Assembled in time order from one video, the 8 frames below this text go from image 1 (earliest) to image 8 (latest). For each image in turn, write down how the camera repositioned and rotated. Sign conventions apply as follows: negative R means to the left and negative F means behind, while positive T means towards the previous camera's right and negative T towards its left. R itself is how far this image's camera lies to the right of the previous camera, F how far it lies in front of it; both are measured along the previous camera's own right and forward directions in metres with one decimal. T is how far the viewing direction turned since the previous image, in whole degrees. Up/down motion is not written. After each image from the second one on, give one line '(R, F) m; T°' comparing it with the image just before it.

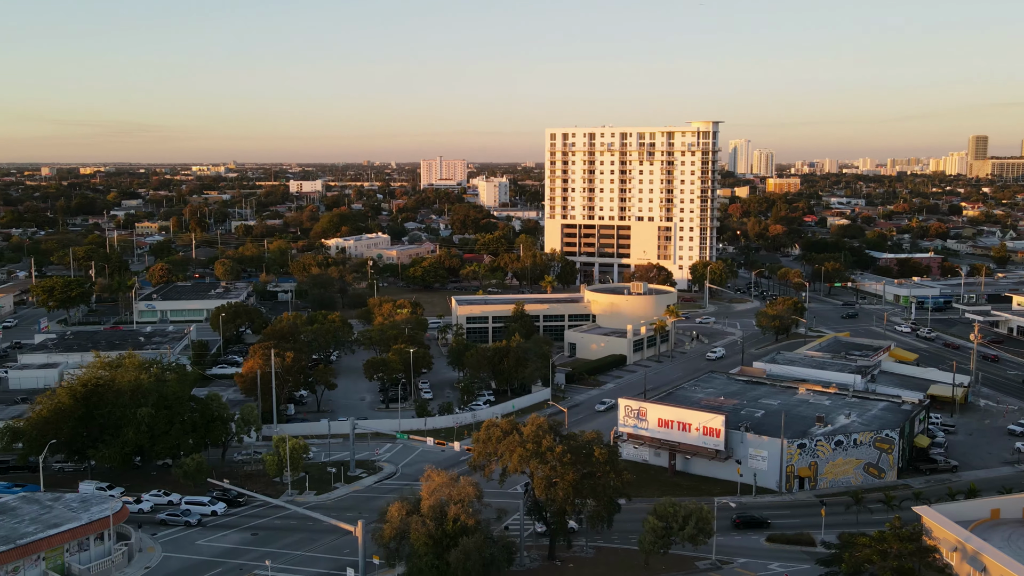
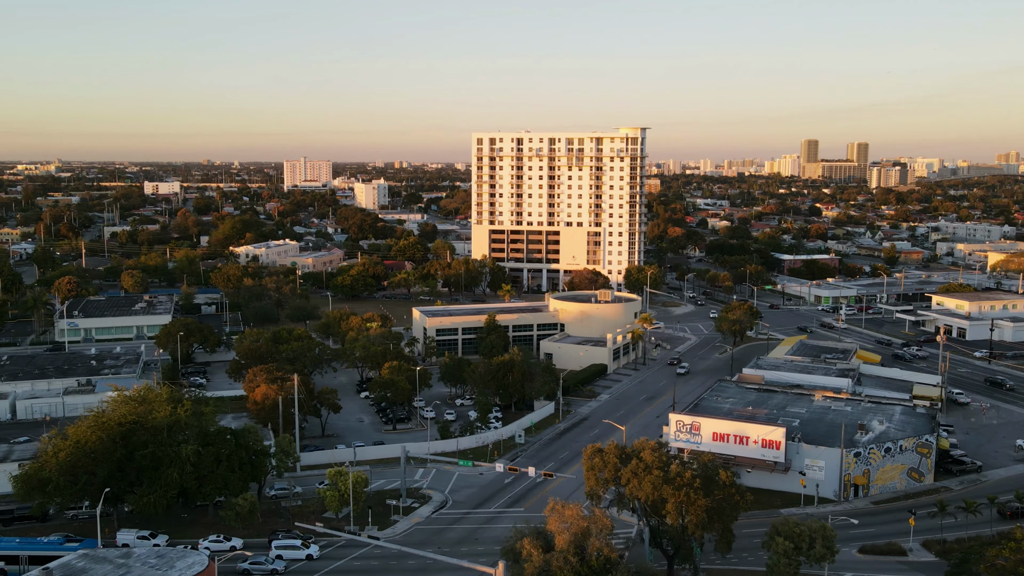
(-5.6, +1.3) m; +9°
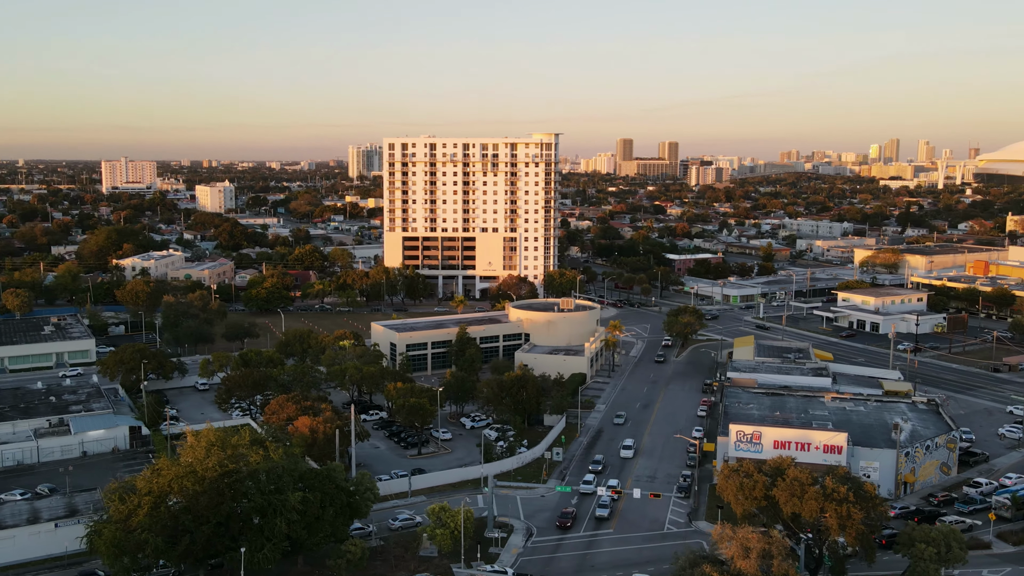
(-7.0, +1.2) m; +11°
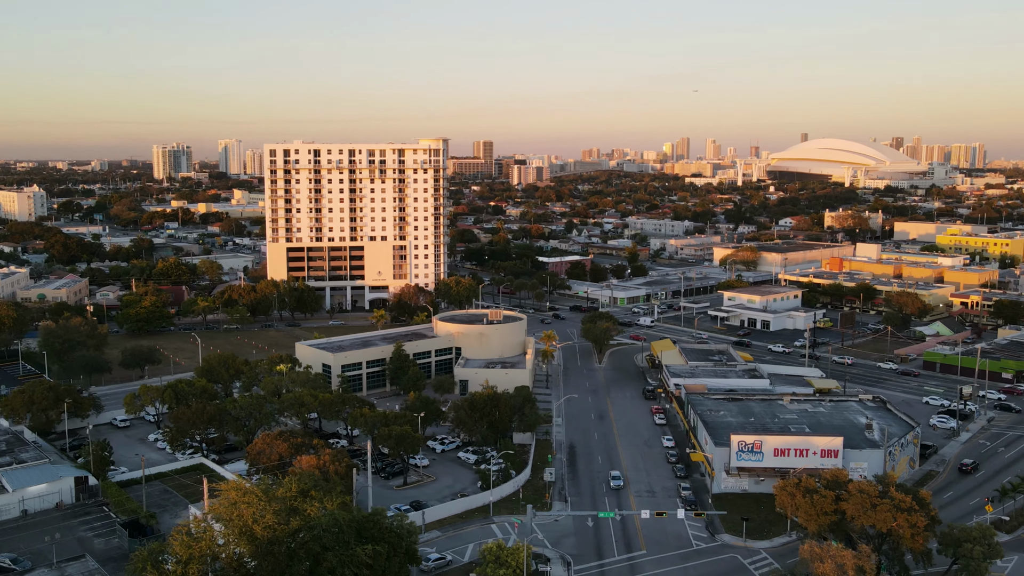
(-5.5, +1.4) m; +12°
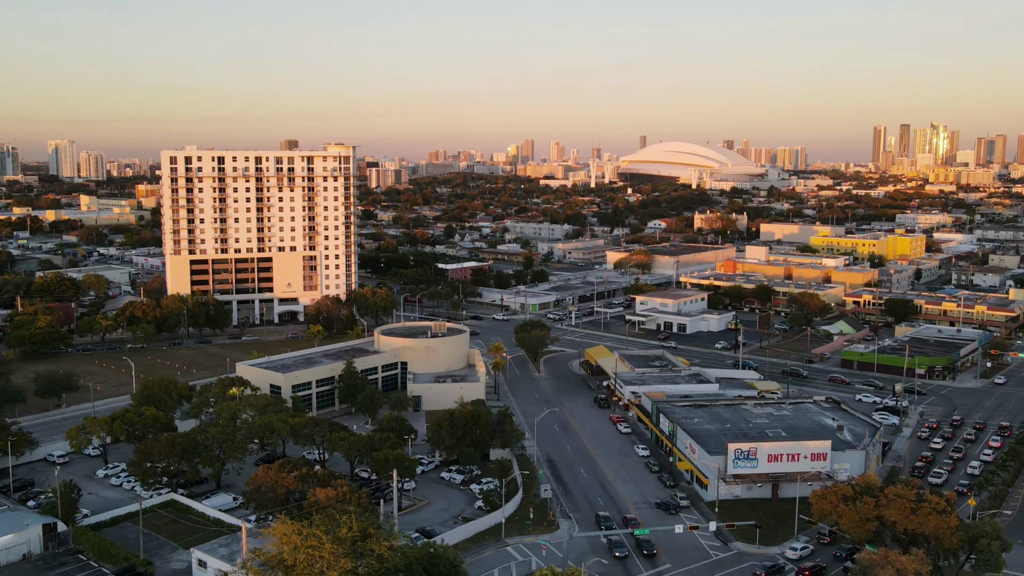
(-4.5, +0.8) m; +9°
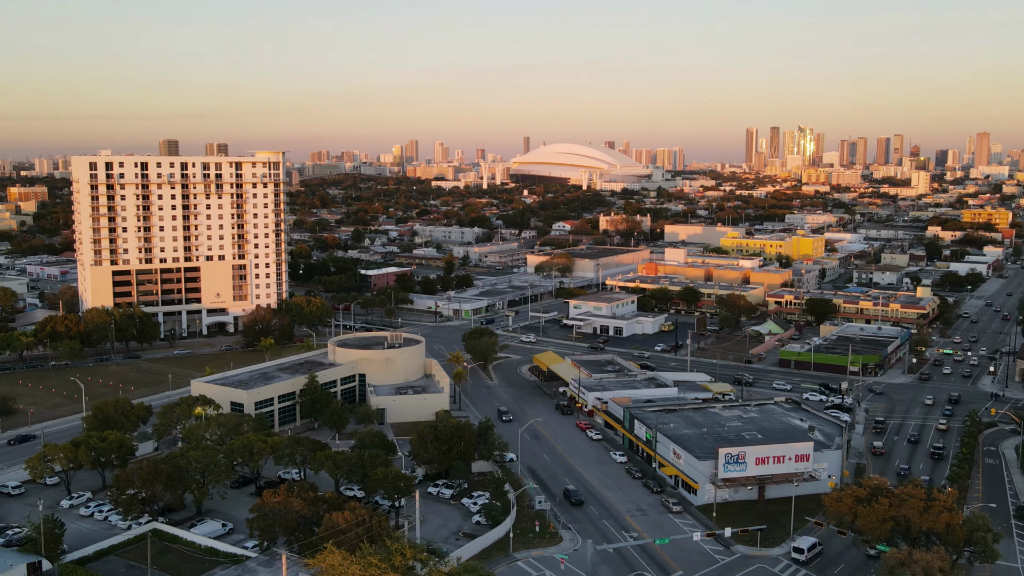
(-3.3, +0.3) m; +7°
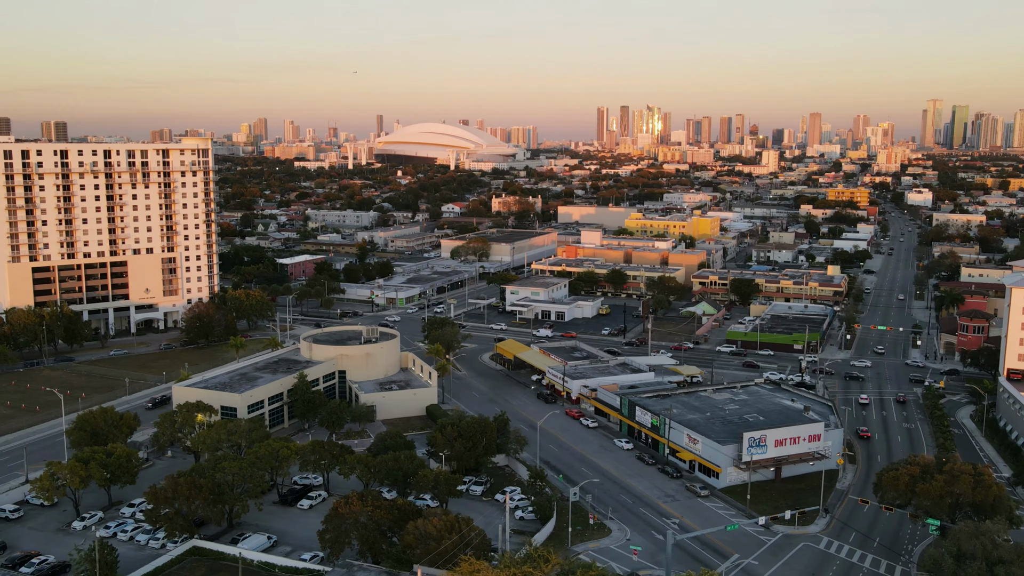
(-5.5, +0.4) m; +9°
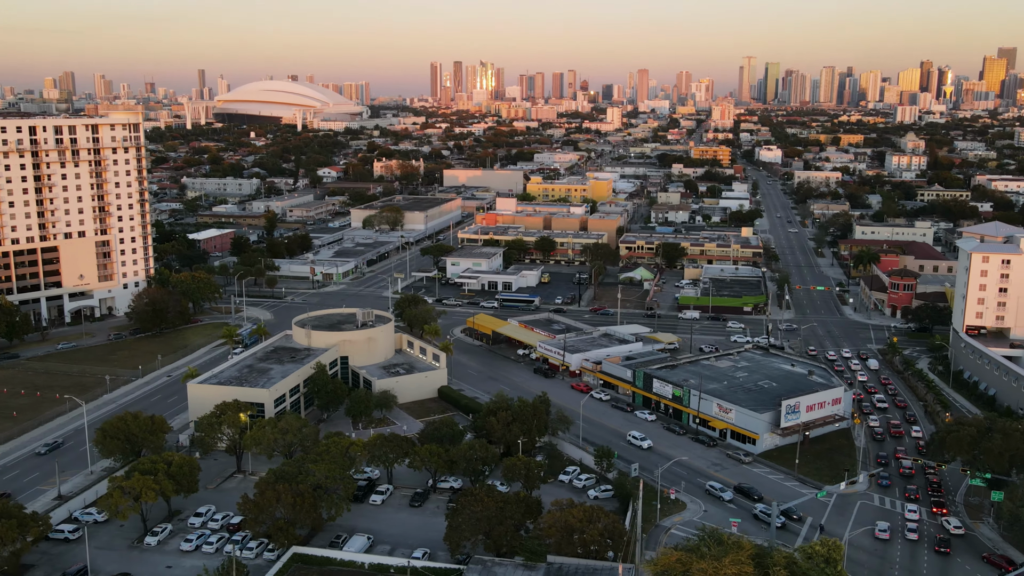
(-7.1, +0.3) m; +10°
